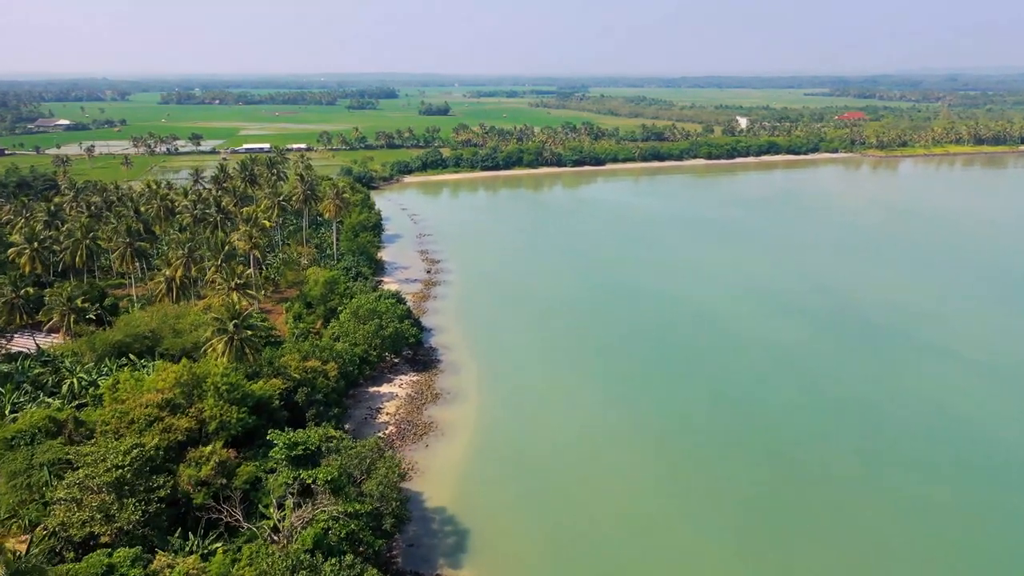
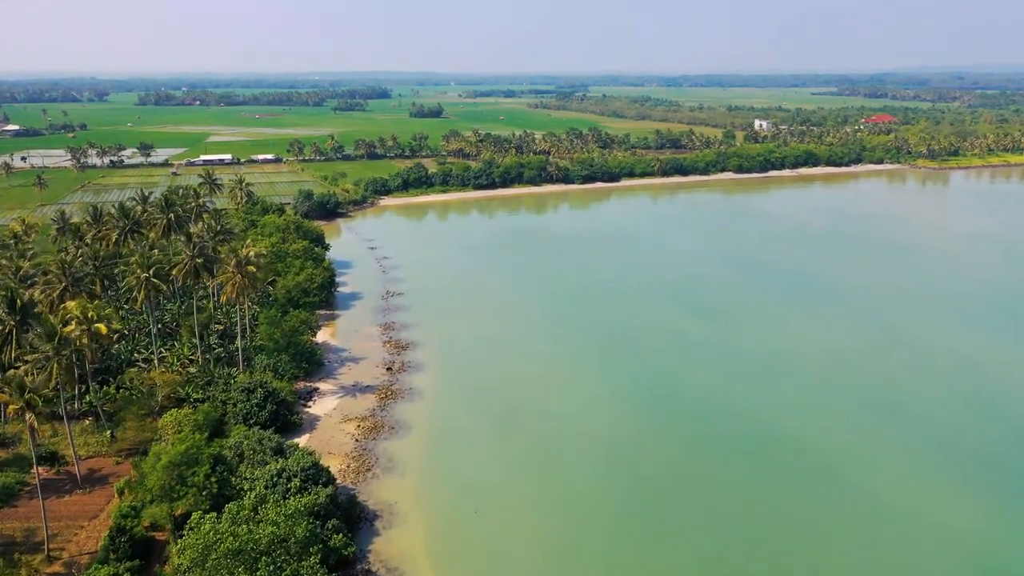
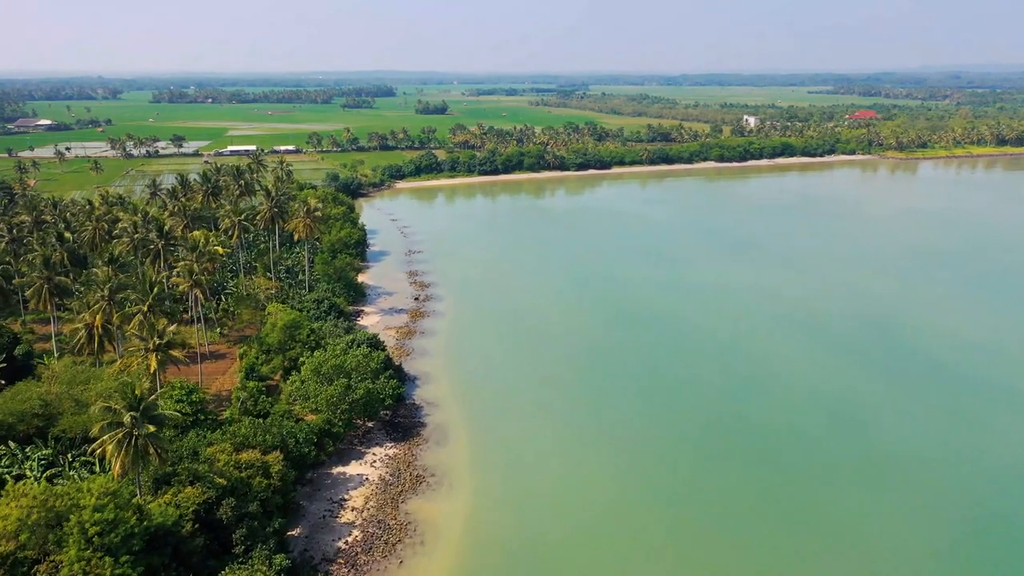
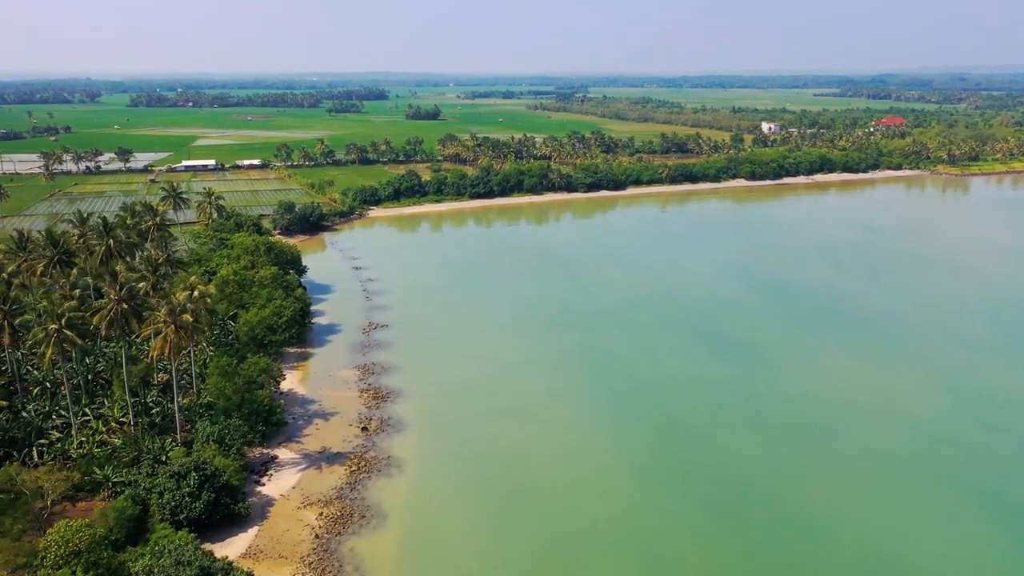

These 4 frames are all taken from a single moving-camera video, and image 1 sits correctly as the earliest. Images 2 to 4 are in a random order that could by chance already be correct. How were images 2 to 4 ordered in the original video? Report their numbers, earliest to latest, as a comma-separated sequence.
3, 2, 4
